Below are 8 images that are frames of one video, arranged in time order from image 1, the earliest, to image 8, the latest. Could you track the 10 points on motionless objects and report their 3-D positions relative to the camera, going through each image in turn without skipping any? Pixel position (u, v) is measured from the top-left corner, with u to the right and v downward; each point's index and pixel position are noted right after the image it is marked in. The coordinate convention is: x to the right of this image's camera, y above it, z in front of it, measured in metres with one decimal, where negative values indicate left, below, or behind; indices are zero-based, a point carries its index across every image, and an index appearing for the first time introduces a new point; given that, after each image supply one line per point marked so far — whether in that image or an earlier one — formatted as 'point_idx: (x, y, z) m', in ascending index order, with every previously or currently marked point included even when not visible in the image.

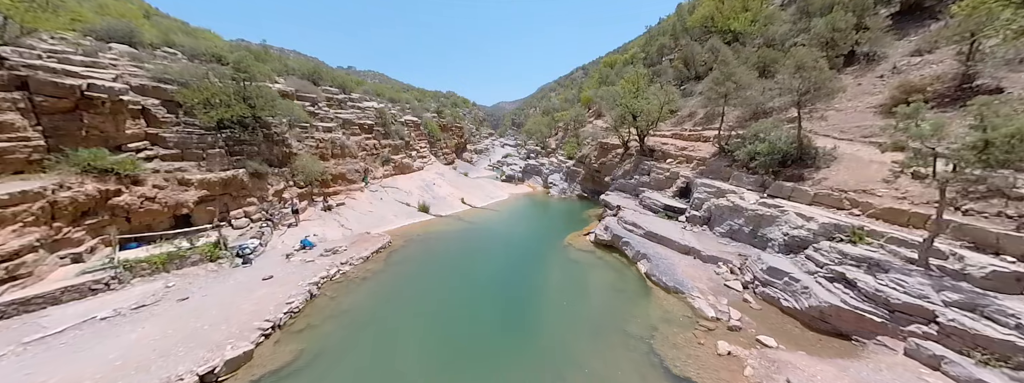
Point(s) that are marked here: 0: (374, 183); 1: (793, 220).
0: (-9.8, +0.5, +19.7) m
1: (+7.0, -0.7, +6.9) m
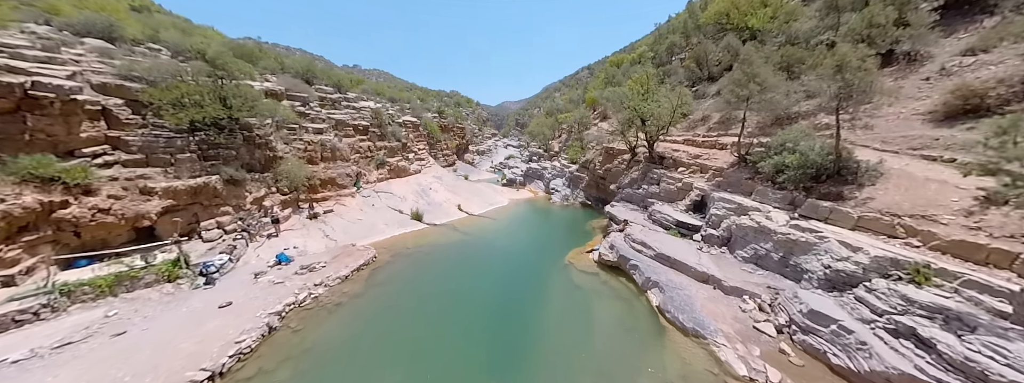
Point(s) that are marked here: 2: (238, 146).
0: (-9.9, +0.2, +18.8) m
1: (+6.8, -1.2, +5.8) m
2: (-11.5, +1.9, +11.6) m
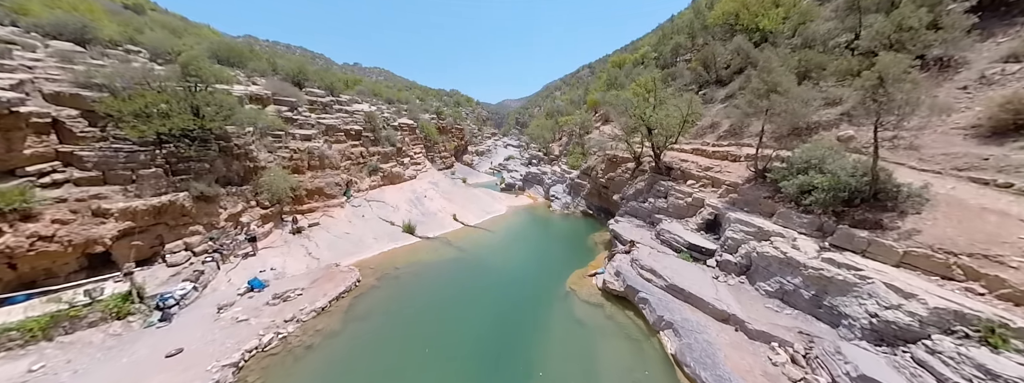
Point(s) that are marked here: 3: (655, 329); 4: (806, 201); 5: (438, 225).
0: (-10.0, -0.4, +17.9) m
1: (+6.7, -1.8, +5.0) m
2: (-11.7, +1.3, +10.8) m
3: (+3.4, -3.3, +6.6) m
4: (+7.7, -0.2, +7.2) m
5: (-4.4, -2.0, +16.3) m
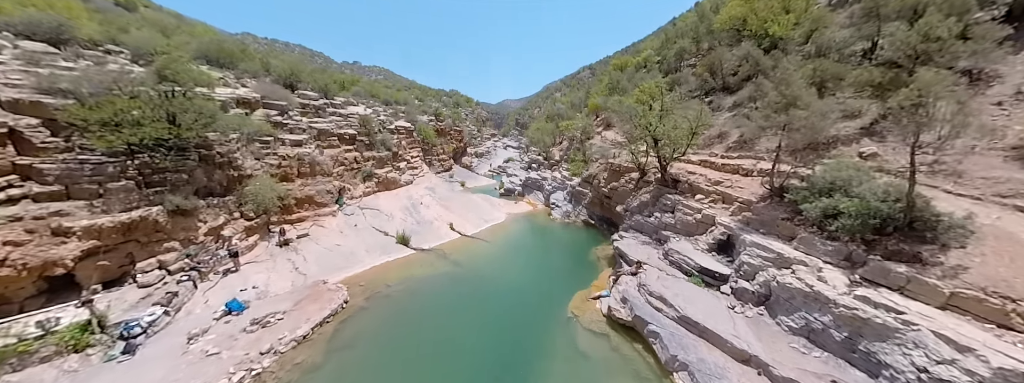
0: (-10.1, -0.8, +17.3) m
1: (+6.6, -2.4, +4.4) m
2: (-11.7, +0.9, +10.1) m
3: (+3.4, -3.8, +6.0) m
4: (+7.7, -0.8, +6.6) m
5: (-4.5, -2.5, +15.7) m
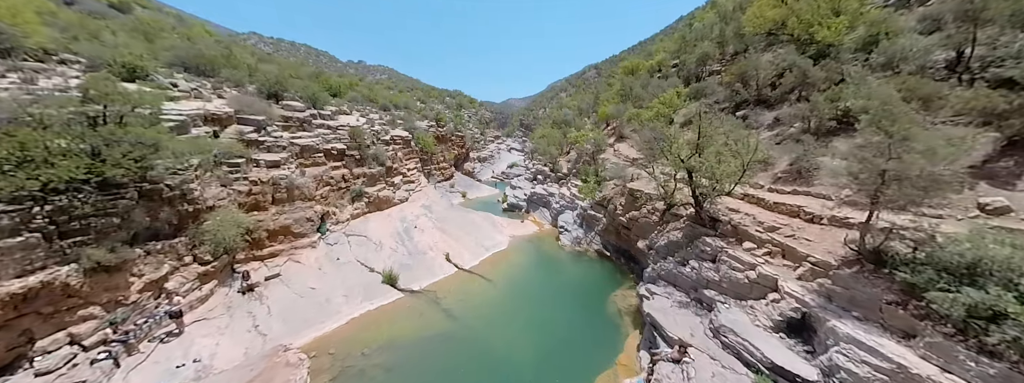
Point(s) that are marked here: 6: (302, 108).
0: (-9.8, -2.2, +15.4) m
1: (+6.7, -3.9, +2.3) m
2: (-11.5, -0.5, +8.2) m
3: (+3.4, -5.3, +4.0) m
4: (+7.8, -2.3, +4.5) m
5: (-4.3, -3.9, +13.7) m
6: (-14.6, +5.8, +19.2) m
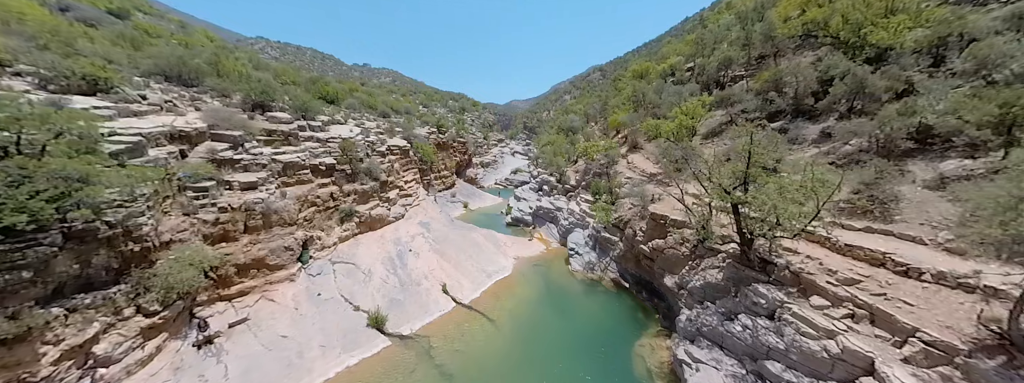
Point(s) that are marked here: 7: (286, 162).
0: (-9.6, -3.4, +13.8) m
1: (+6.8, -4.9, +0.4) m
2: (-11.4, -1.6, +6.7) m
3: (+3.6, -6.3, +2.1) m
4: (+7.9, -3.3, +2.7) m
5: (-4.1, -5.0, +12.0) m
6: (-14.4, +4.6, +17.7) m
7: (-12.0, +1.5, +14.7) m
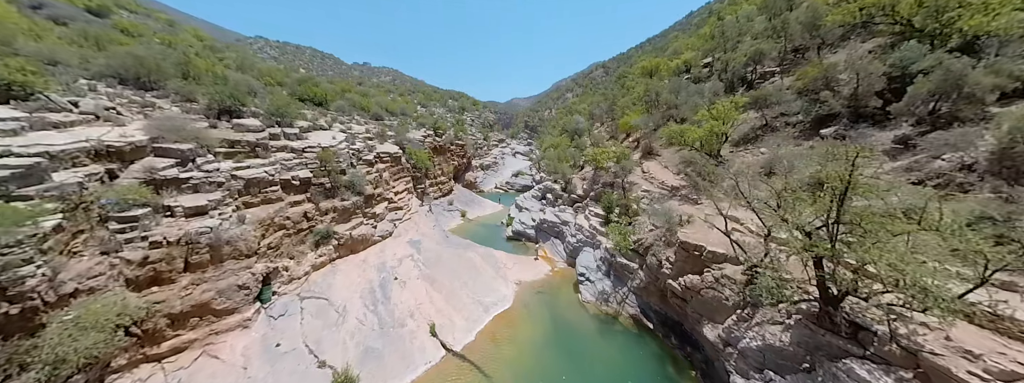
0: (-9.5, -4.3, +11.6) m
1: (+6.8, -5.9, -1.8) m
2: (-11.4, -2.7, +4.5) m
3: (+3.6, -7.3, -0.1) m
4: (+7.9, -4.3, +0.4) m
5: (-4.0, -6.0, +9.9) m
6: (-14.3, +3.6, +15.5) m
7: (-12.0, +0.5, +12.5) m
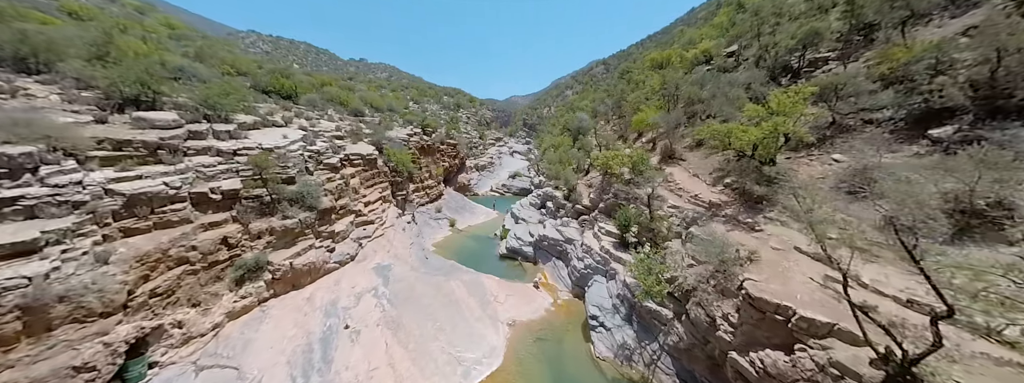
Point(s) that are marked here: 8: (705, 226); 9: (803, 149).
0: (-9.9, -5.1, +8.0) m
1: (+6.5, -6.7, -5.3) m
2: (-11.7, -3.4, +0.9) m
3: (+3.3, -8.1, -3.5) m
4: (+7.6, -5.1, -3.0) m
5: (-4.4, -6.7, +6.3) m
6: (-14.7, +2.9, +11.8) m
7: (-12.3, -0.2, +8.9) m
8: (+7.1, -1.1, +10.3) m
9: (+12.5, +1.9, +11.9) m
